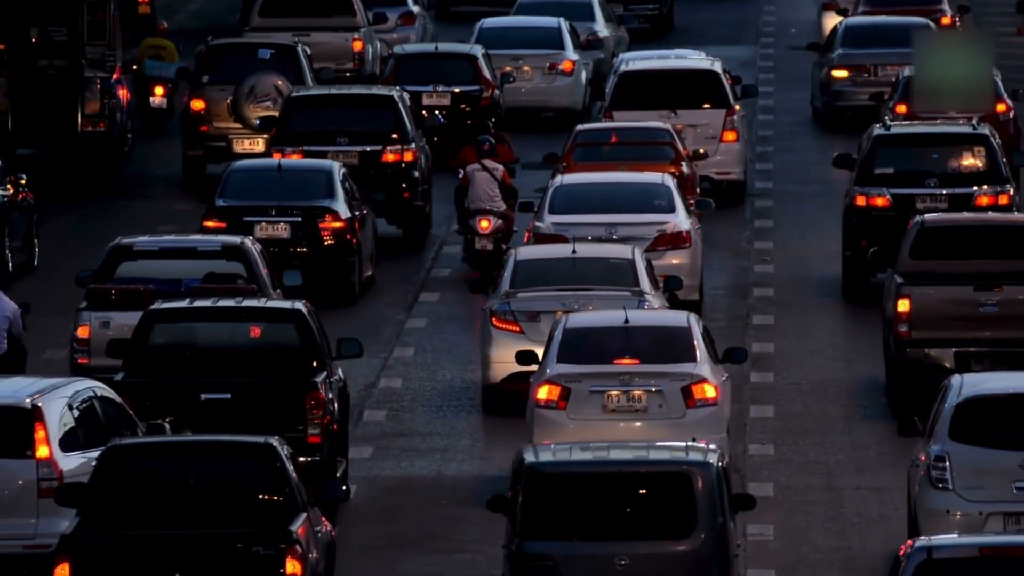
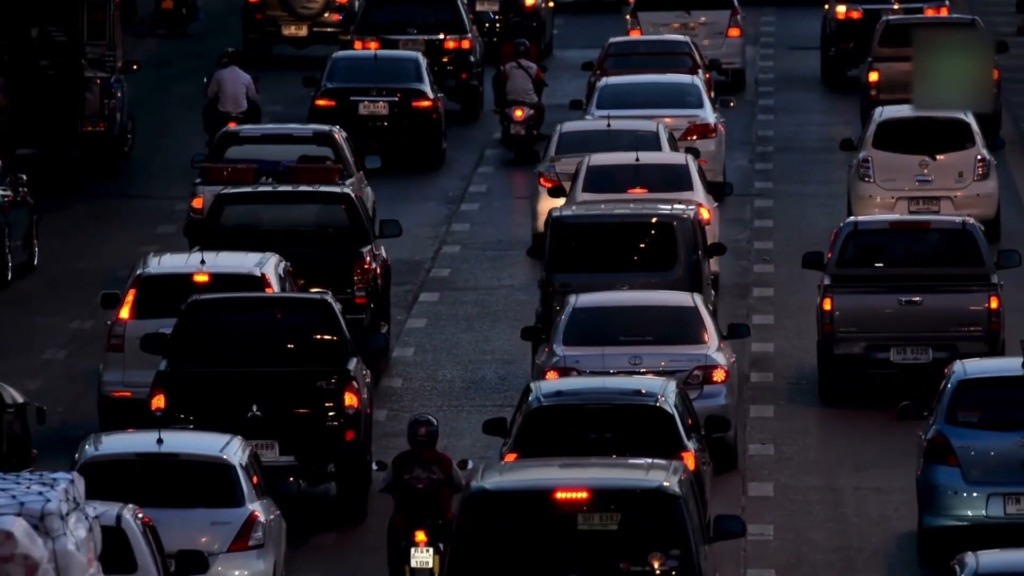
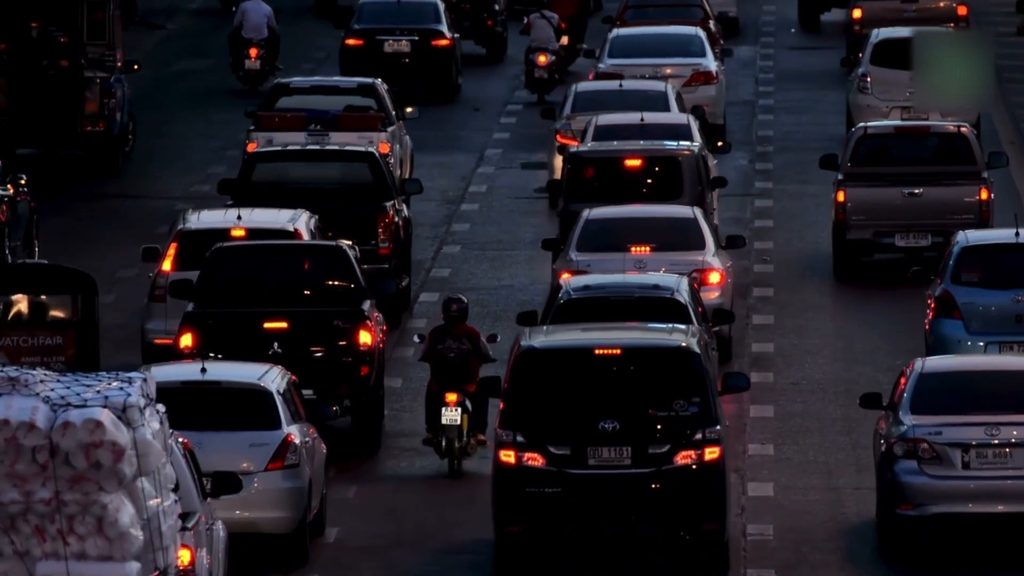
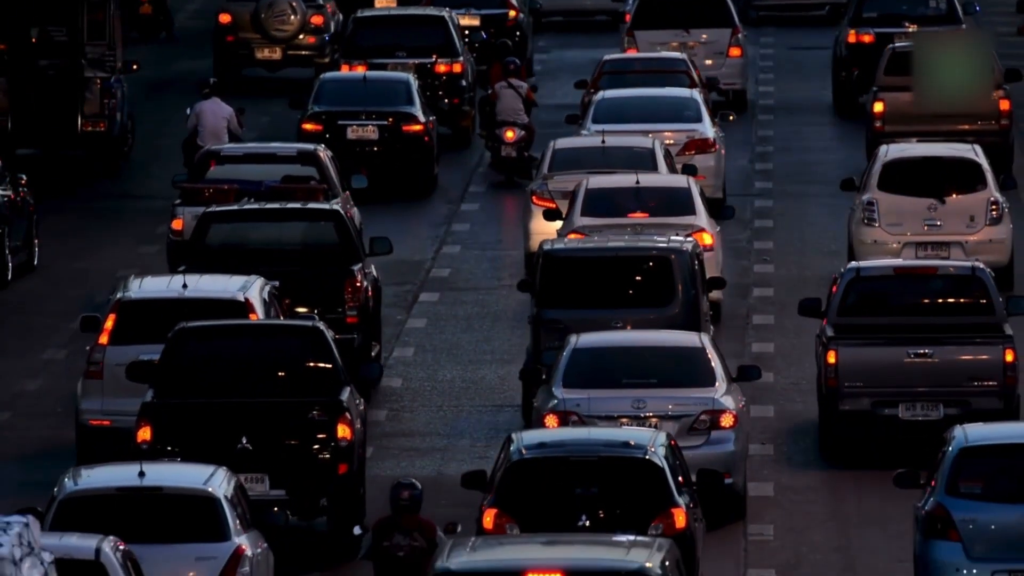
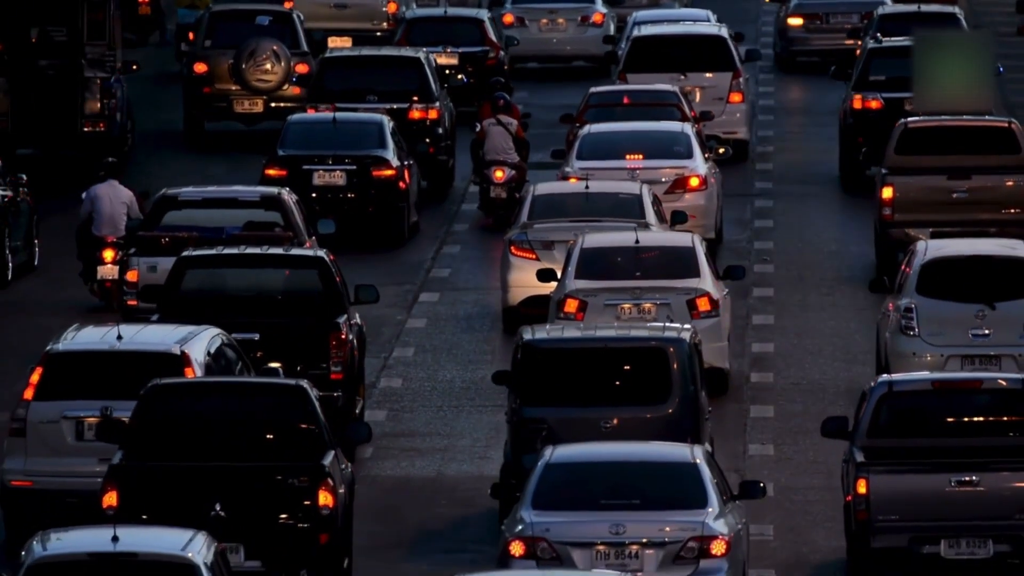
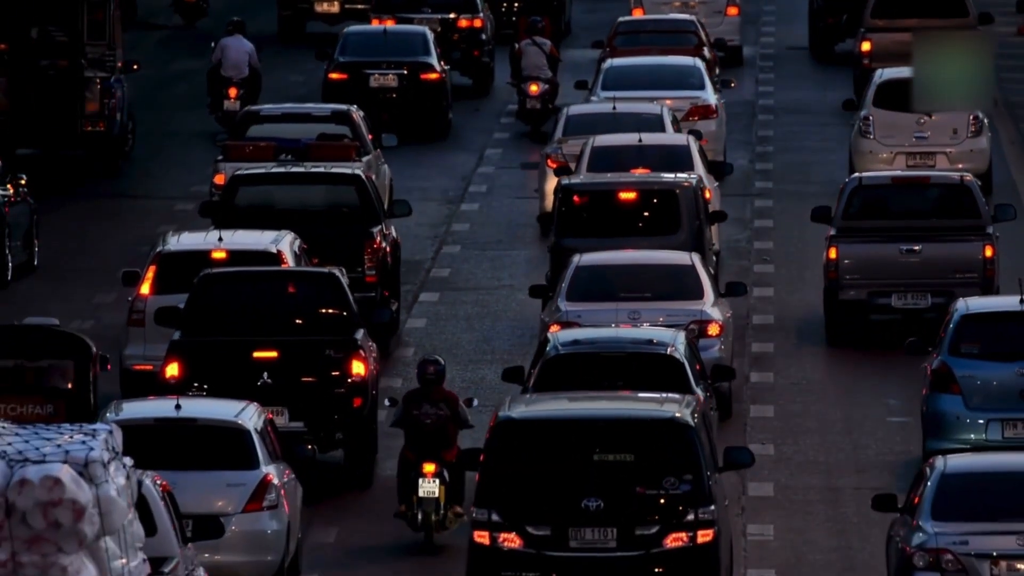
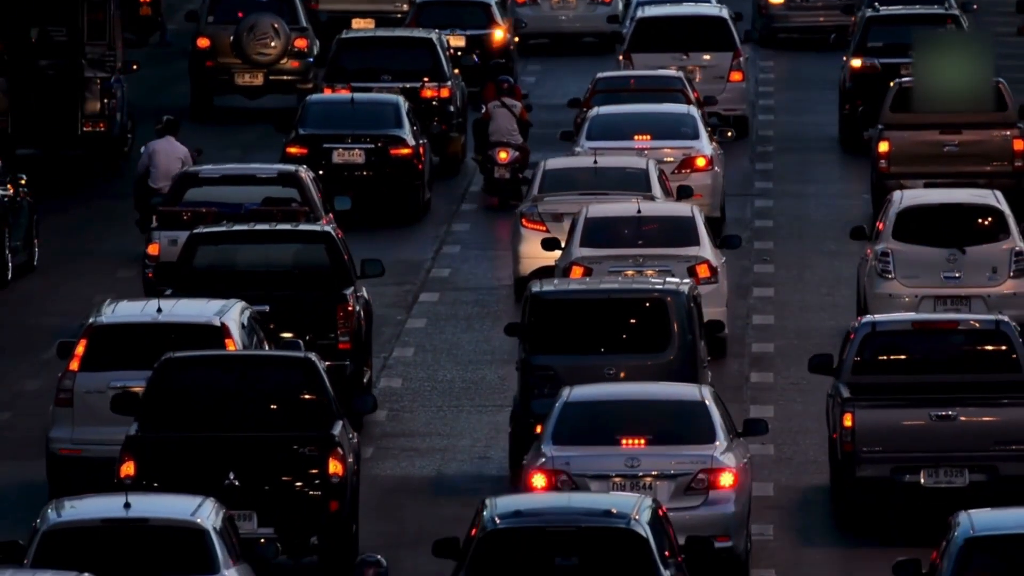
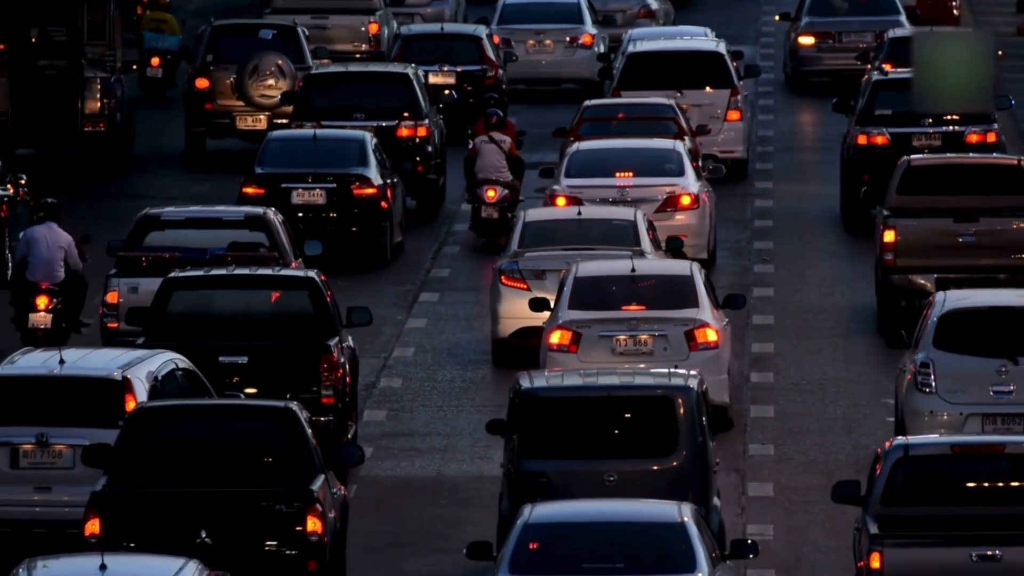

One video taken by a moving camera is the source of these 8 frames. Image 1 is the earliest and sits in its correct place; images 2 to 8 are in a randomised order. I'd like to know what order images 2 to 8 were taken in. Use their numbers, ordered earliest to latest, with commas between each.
8, 5, 7, 4, 2, 6, 3
